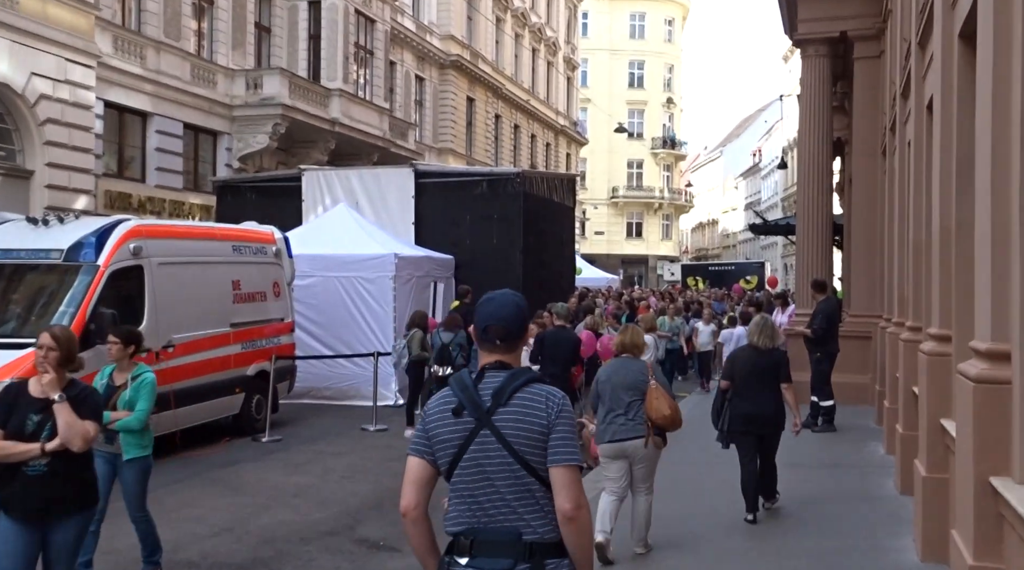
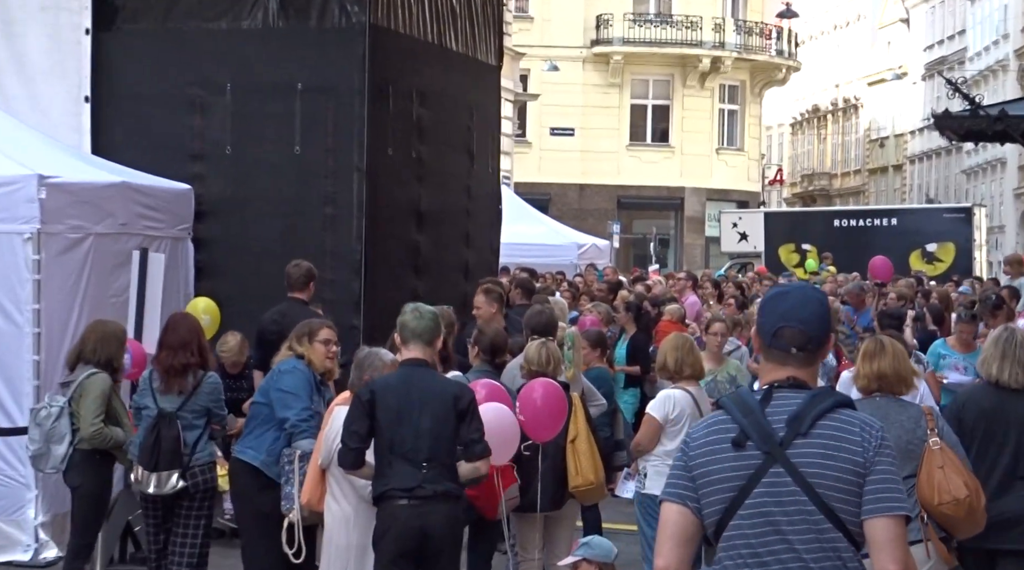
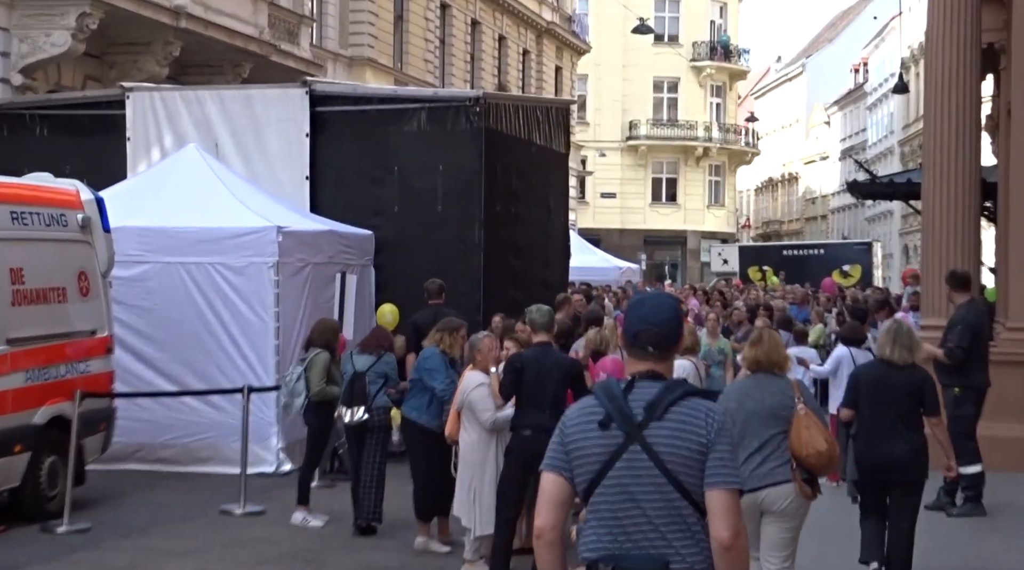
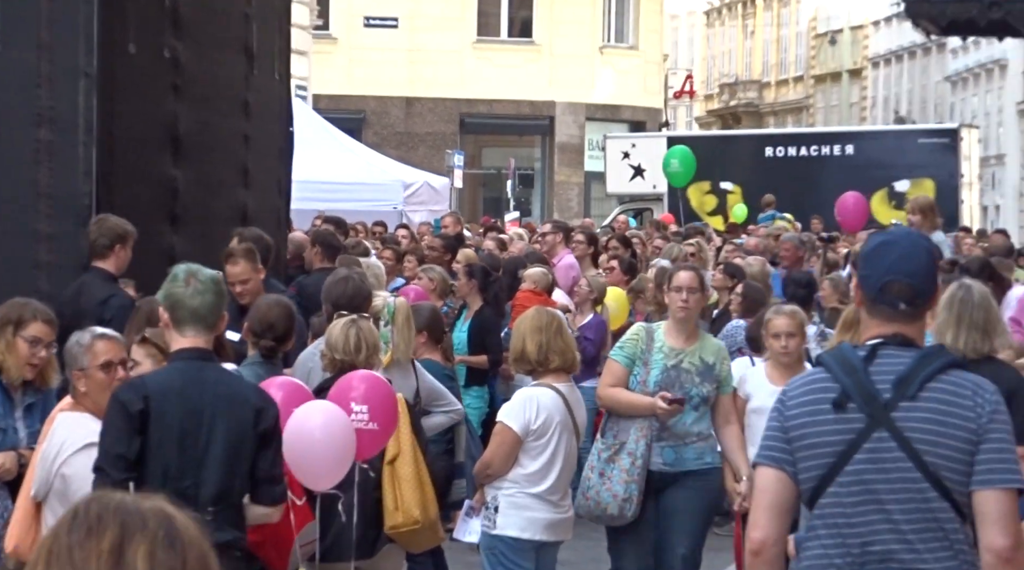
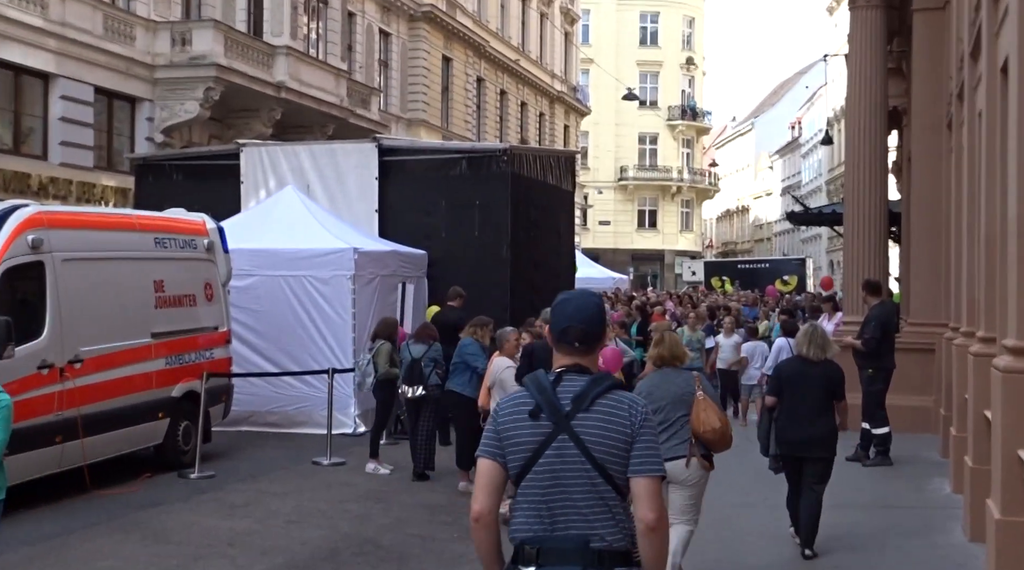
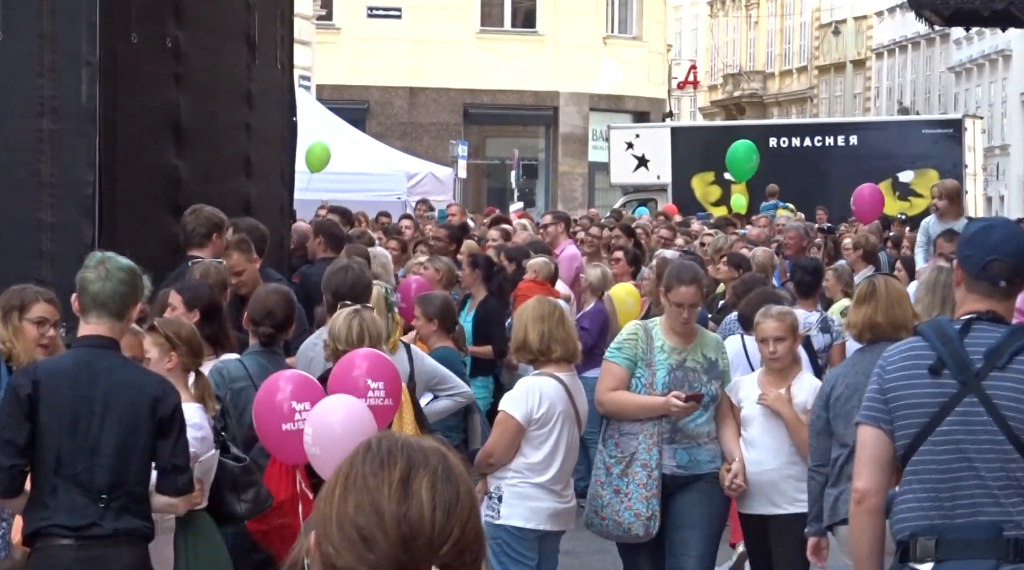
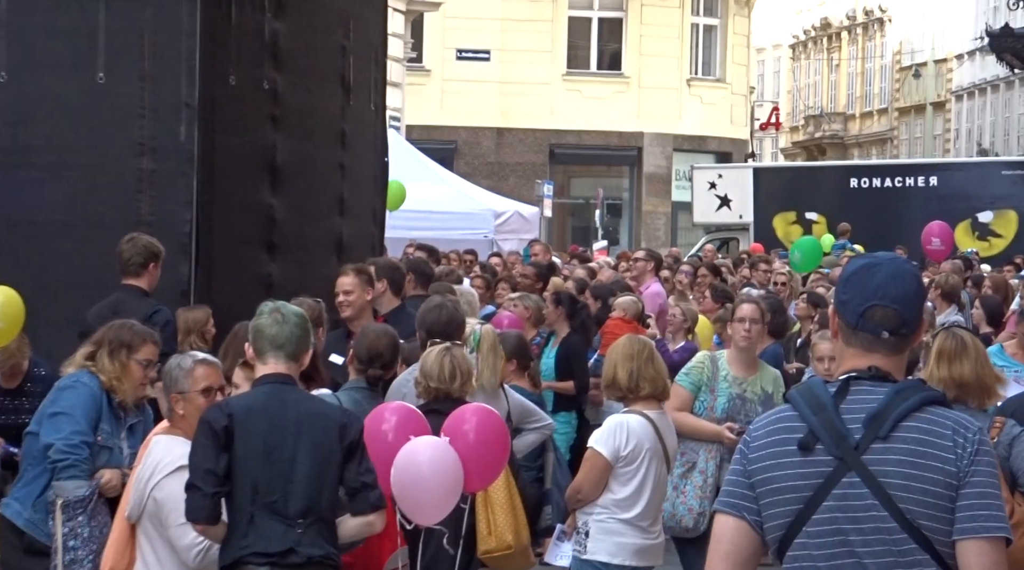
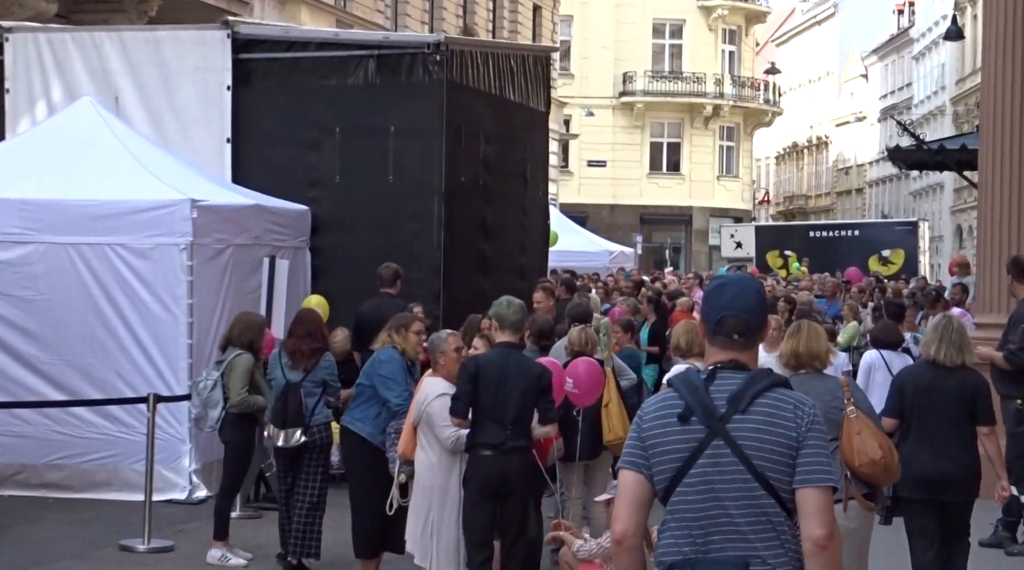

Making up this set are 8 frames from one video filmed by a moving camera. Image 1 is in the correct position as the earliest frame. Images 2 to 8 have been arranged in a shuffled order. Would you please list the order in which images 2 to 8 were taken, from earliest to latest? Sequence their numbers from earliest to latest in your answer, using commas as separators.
5, 3, 8, 2, 7, 4, 6
